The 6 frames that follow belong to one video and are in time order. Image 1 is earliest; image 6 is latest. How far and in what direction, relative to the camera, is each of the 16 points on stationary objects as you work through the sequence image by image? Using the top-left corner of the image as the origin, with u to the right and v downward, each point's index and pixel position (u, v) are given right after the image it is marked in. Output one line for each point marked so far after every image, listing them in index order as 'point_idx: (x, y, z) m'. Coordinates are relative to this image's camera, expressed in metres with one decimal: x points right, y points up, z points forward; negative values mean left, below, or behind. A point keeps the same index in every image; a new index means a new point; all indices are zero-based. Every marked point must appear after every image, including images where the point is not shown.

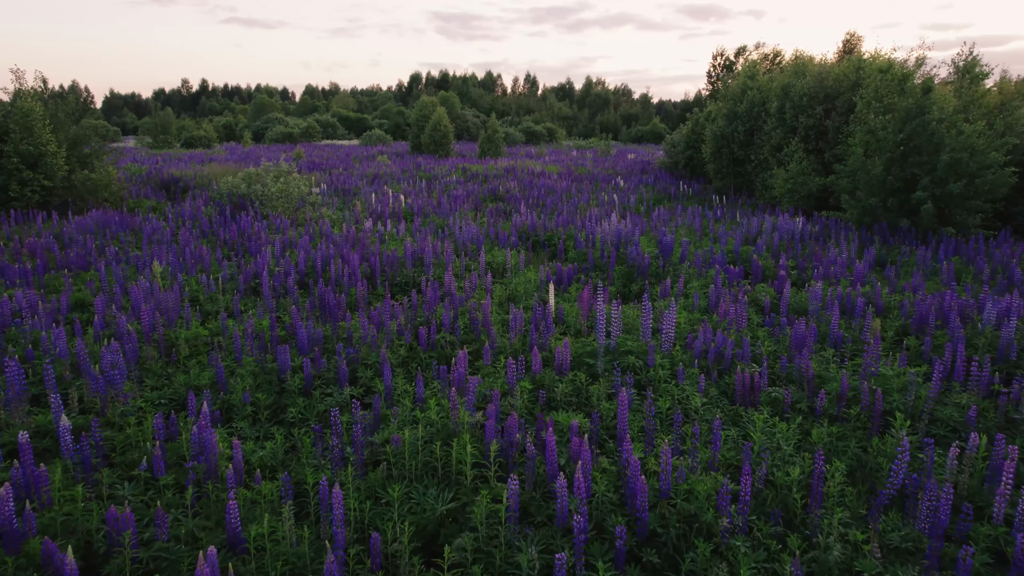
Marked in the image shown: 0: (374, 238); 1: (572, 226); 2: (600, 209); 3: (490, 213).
0: (-2.1, +0.7, +10.1) m
1: (+1.0, +1.0, +10.9) m
2: (+1.7, +1.5, +13.2) m
3: (-0.4, +1.4, +12.9) m
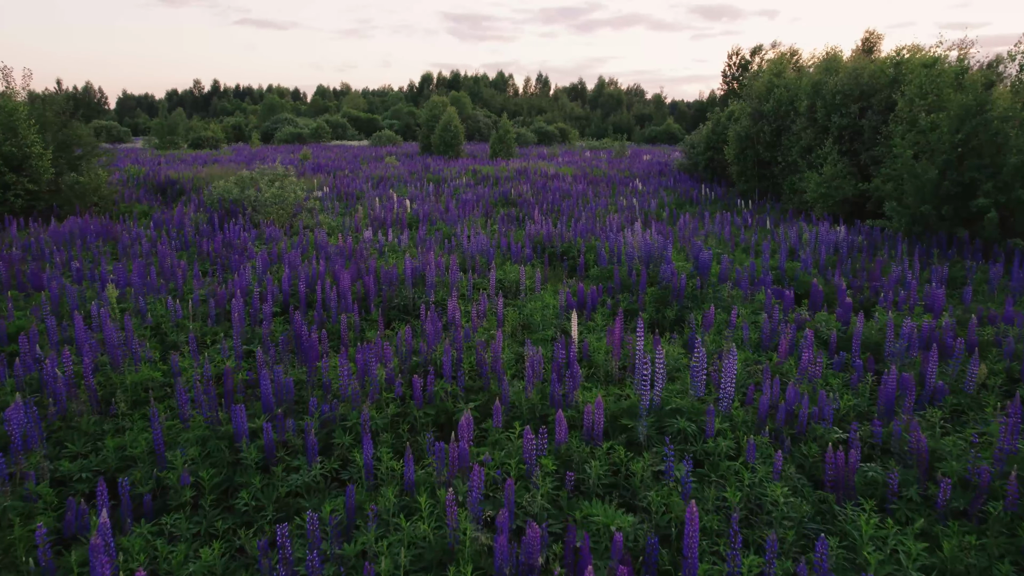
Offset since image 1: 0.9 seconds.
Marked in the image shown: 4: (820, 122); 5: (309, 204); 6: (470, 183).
0: (-1.9, +0.5, +9.1) m
1: (+1.2, +0.8, +9.9) m
2: (+1.9, +1.3, +12.2) m
3: (-0.2, +1.2, +11.9) m
4: (+7.3, +4.0, +15.9) m
5: (-3.7, +1.5, +12.3) m
6: (-1.2, +3.0, +18.7) m
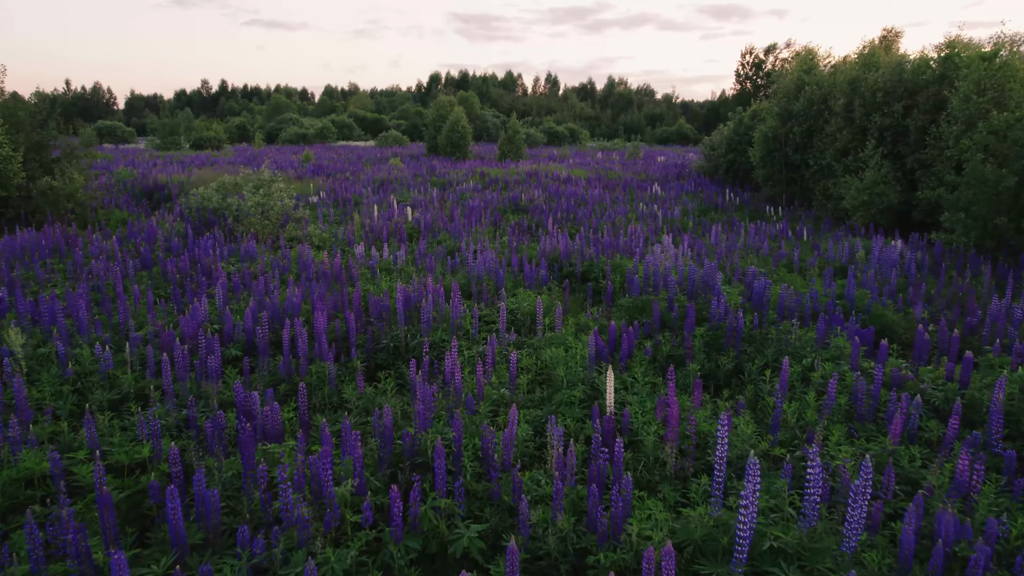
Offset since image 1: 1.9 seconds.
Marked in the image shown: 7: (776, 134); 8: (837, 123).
0: (-1.7, +0.2, +7.9) m
1: (+1.3, +0.4, +8.7) m
2: (+2.1, +0.9, +10.9) m
3: (0.0, +0.9, +10.6) m
4: (+7.5, +3.6, +14.6) m
5: (-3.5, +1.2, +11.1) m
6: (-0.9, +2.6, +17.5) m
7: (+7.0, +4.1, +17.5) m
8: (+7.4, +3.7, +15.1) m
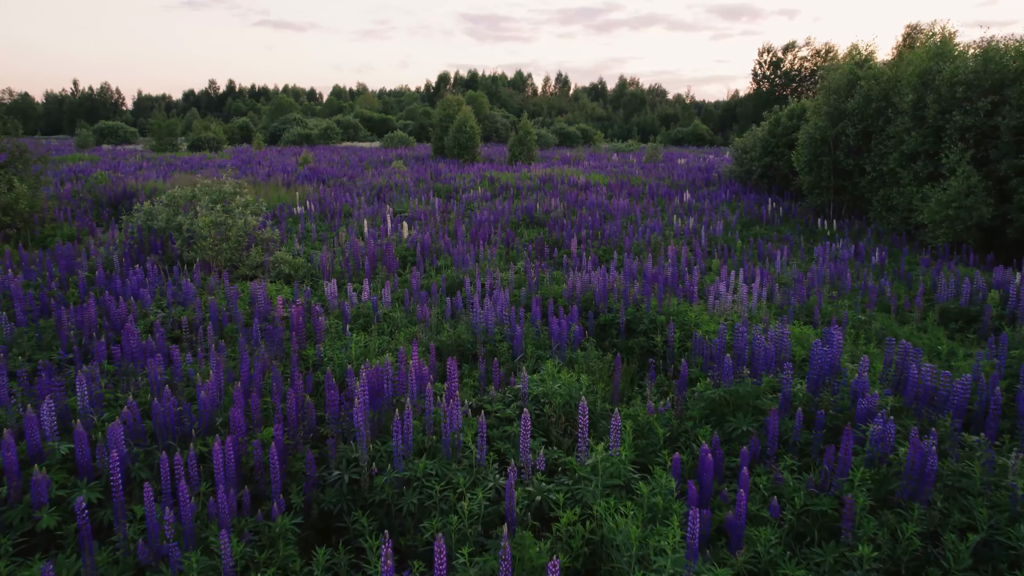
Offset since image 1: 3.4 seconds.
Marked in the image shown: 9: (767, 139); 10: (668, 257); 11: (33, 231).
0: (-1.6, -0.3, +5.8) m
1: (+1.5, -0.1, +6.6) m
2: (+2.3, +0.4, +8.8) m
3: (+0.2, +0.4, +8.6) m
4: (+7.8, +3.1, +12.4) m
5: (-3.3, +0.7, +9.0) m
6: (-0.6, +2.1, +15.4) m
7: (+7.3, +3.5, +15.4) m
8: (+7.7, +3.2, +12.9) m
9: (+7.3, +4.2, +18.9) m
10: (+2.1, +0.4, +9.0) m
11: (-7.9, +0.9, +10.9) m
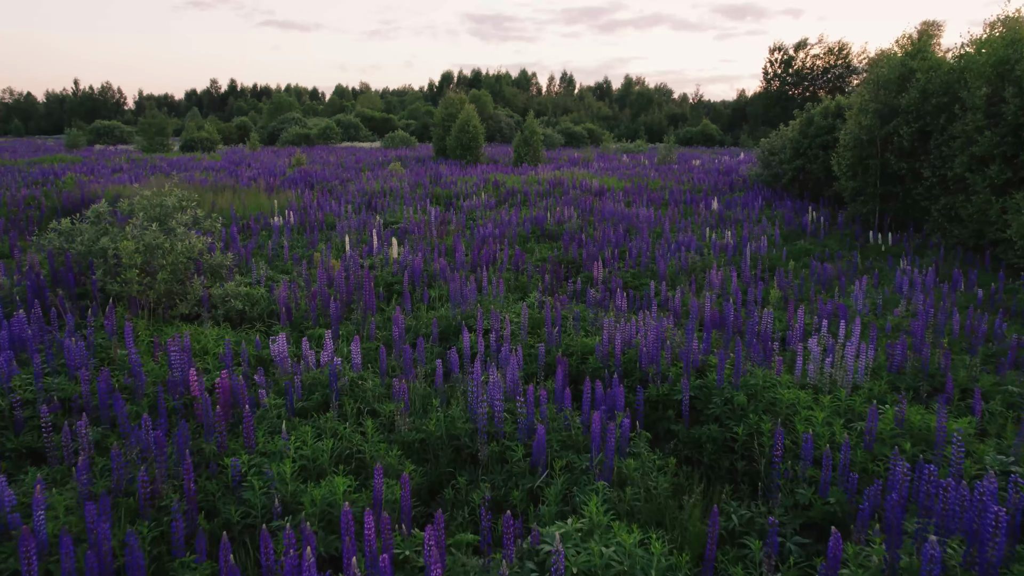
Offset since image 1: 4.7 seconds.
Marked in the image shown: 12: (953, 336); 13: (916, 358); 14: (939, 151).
0: (-1.5, -0.7, +4.1) m
1: (+1.6, -0.5, +4.8) m
2: (+2.5, 0.0, +7.0) m
3: (+0.3, 0.0, +6.8) m
4: (+7.9, +2.7, +10.6) m
5: (-3.2, +0.3, +7.3) m
6: (-0.5, +1.7, +13.6) m
7: (+7.4, +3.1, +13.6) m
8: (+7.8, +2.8, +11.1) m
9: (+7.4, +3.8, +17.1) m
10: (+2.2, 0.0, +7.2) m
11: (-7.8, +0.5, +9.1) m
12: (+3.9, -0.4, +5.8) m
13: (+3.1, -0.5, +5.0) m
14: (+7.9, +2.5, +12.3) m
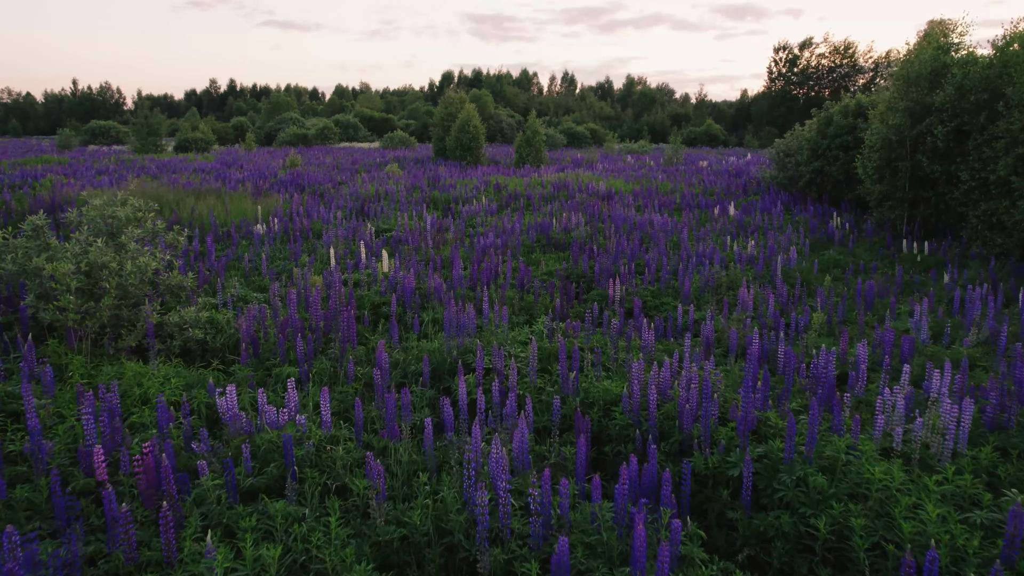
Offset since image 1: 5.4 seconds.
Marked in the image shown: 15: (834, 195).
0: (-1.4, -1.0, +3.1) m
1: (+1.6, -0.7, +3.8) m
2: (+2.5, -0.2, +6.1) m
3: (+0.4, -0.3, +5.8) m
4: (+8.0, +2.5, +9.6) m
5: (-3.1, +0.1, +6.3) m
6: (-0.4, +1.5, +12.7) m
7: (+7.5, +2.9, +12.6) m
8: (+7.9, +2.6, +10.1) m
9: (+7.5, +3.6, +16.1) m
10: (+2.3, -0.2, +6.2) m
11: (-7.7, +0.3, +8.2) m
12: (+4.0, -0.7, +4.8) m
13: (+3.1, -0.7, +4.0) m
14: (+8.0, +2.3, +11.3) m
15: (+7.9, +2.3, +16.0) m
